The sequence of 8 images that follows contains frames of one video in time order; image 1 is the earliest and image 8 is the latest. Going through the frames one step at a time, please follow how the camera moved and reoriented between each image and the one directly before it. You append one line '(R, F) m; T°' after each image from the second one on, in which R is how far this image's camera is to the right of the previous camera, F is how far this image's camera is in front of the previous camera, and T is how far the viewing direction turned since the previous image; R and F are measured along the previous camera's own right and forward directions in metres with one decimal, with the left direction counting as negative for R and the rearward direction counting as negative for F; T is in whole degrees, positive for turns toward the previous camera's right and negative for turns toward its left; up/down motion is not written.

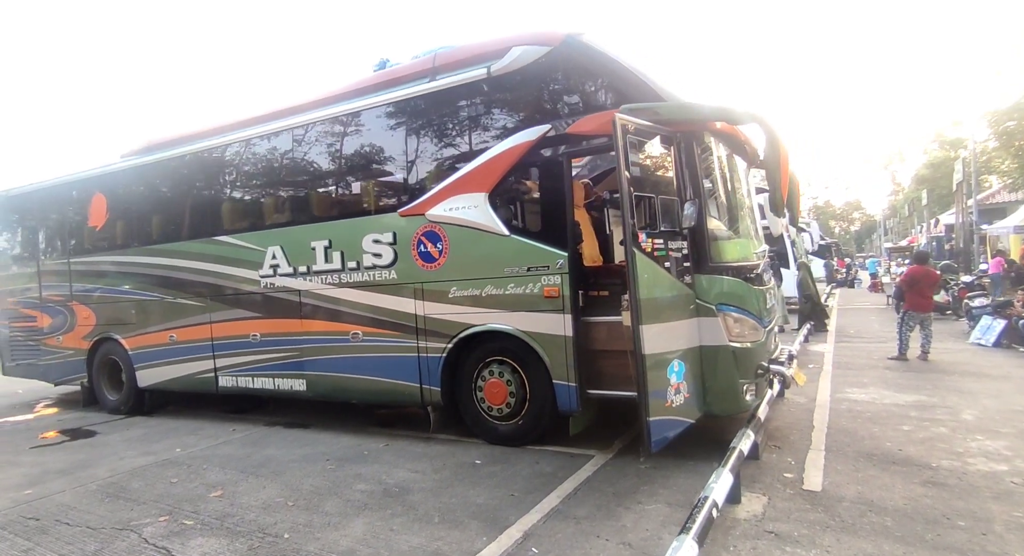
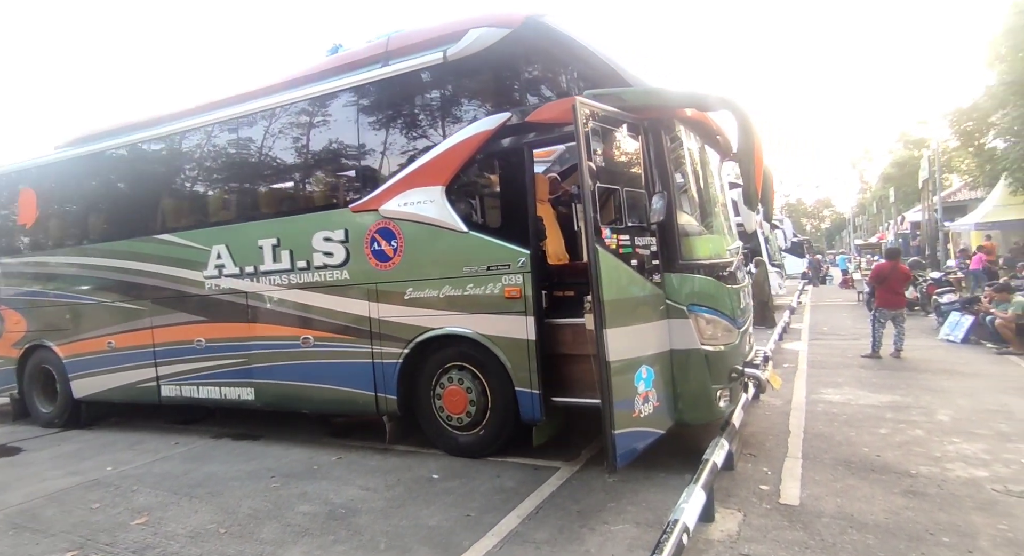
(+0.2, +0.4) m; +2°
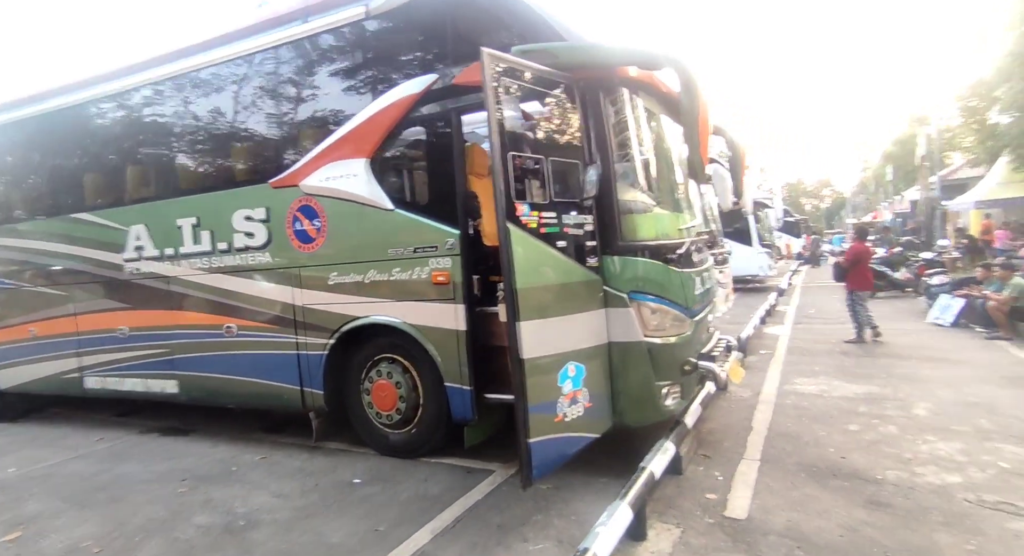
(+0.5, +0.5) m; 0°
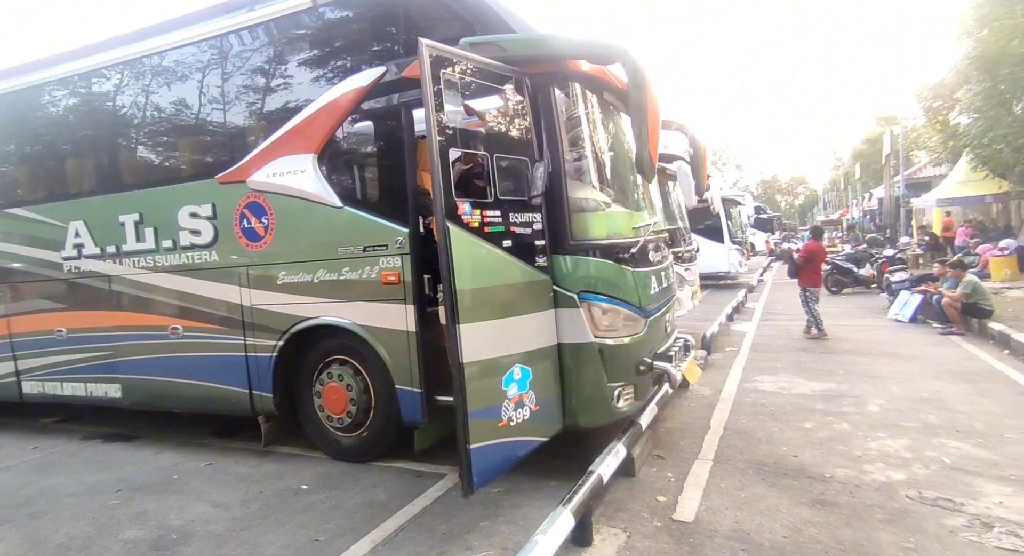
(+0.2, +0.1) m; +2°
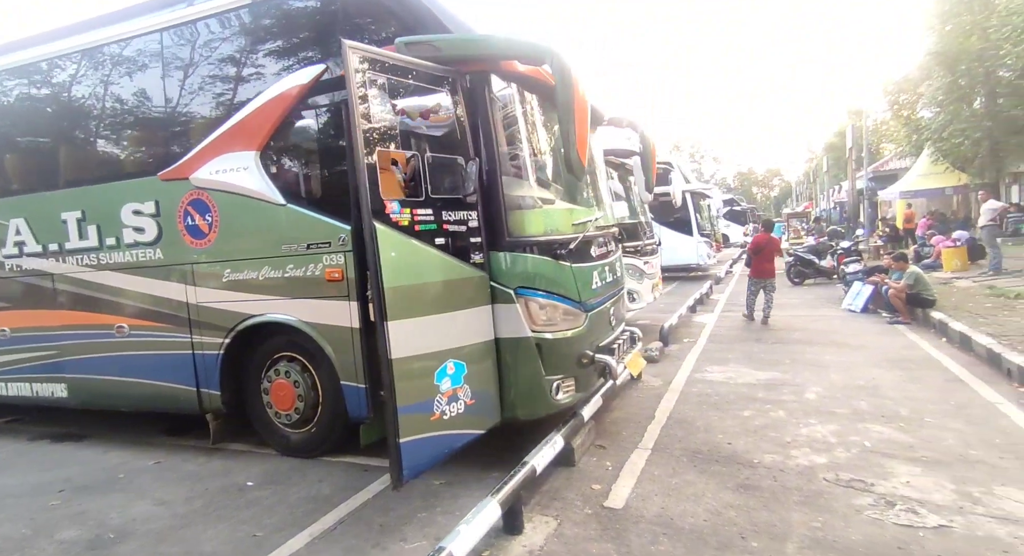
(+0.3, -0.1) m; +2°
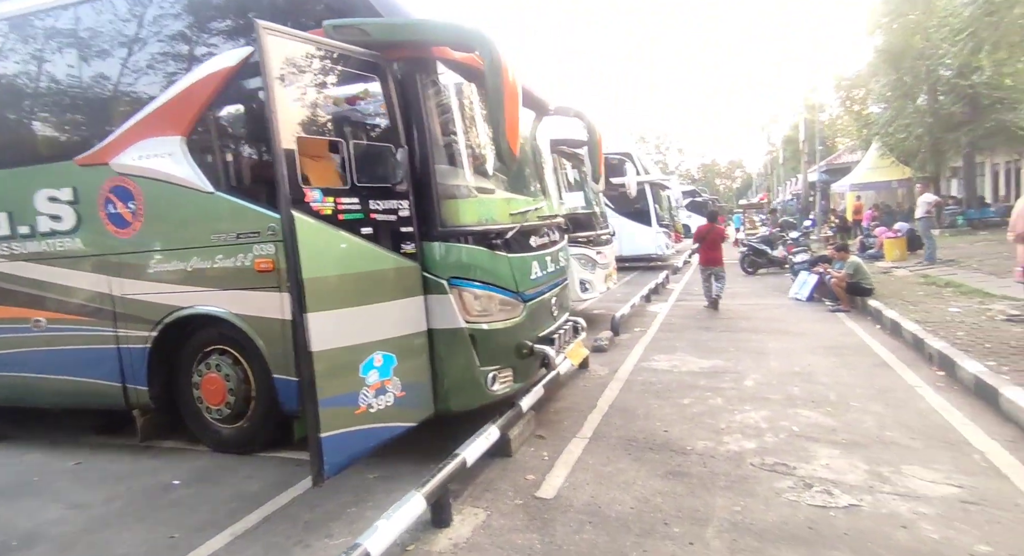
(+0.2, 0.0) m; +3°
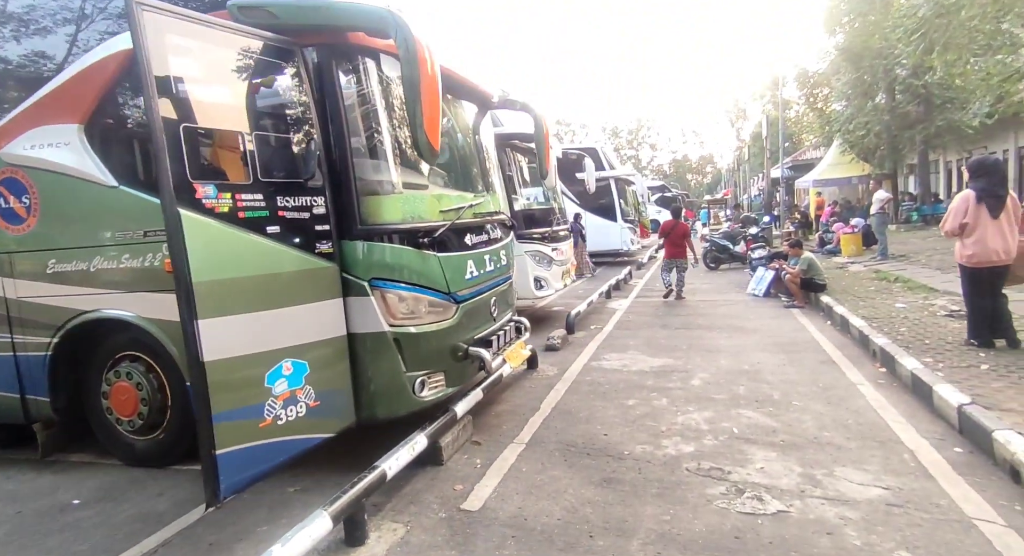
(+0.3, +0.2) m; +3°
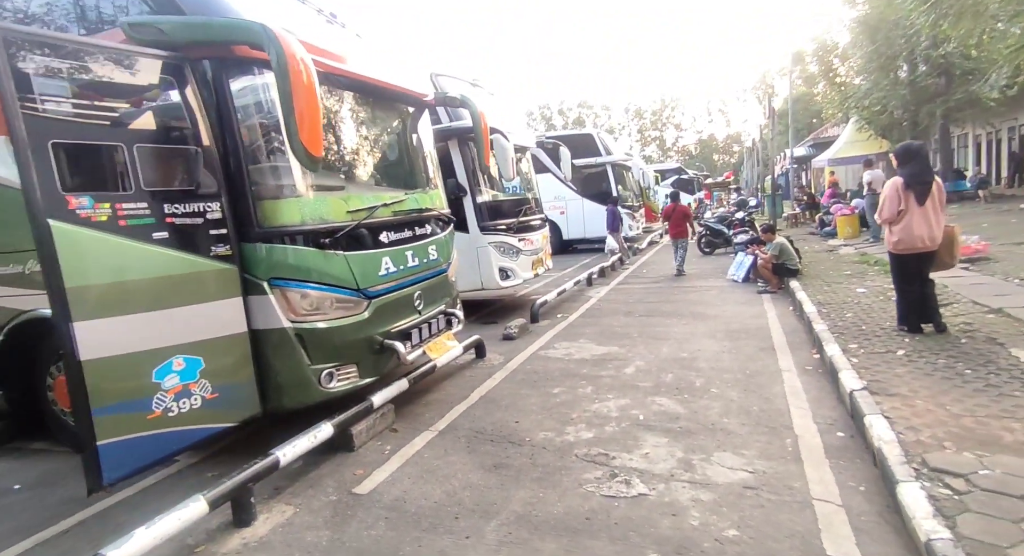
(+0.8, -0.2) m; -2°
